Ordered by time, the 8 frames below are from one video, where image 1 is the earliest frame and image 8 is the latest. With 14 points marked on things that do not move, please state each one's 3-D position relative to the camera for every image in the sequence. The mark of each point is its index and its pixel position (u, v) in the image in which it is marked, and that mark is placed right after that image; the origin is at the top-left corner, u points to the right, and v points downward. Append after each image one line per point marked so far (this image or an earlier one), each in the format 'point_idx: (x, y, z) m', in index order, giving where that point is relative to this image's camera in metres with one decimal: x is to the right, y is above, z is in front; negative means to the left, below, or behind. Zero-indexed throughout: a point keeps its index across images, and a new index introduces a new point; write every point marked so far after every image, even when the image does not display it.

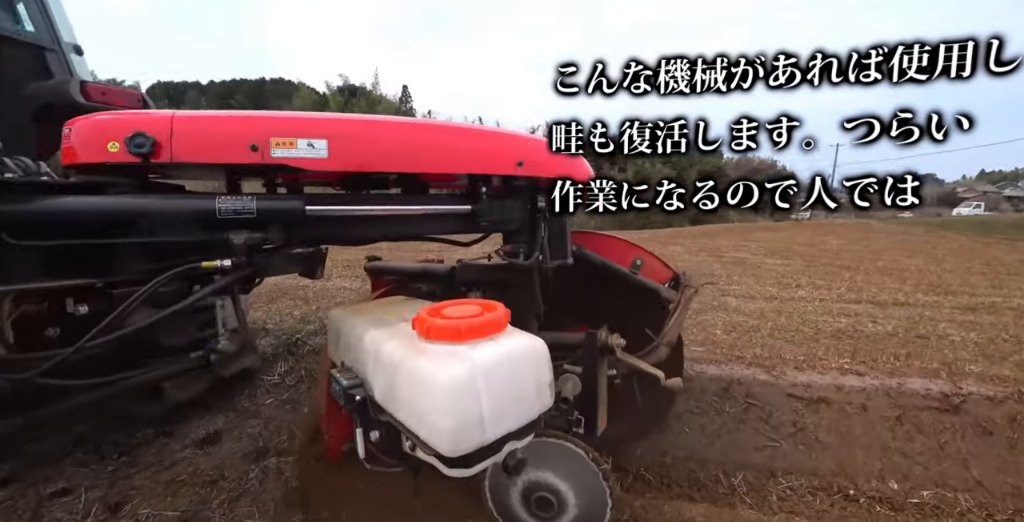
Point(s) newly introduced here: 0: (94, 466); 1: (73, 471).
0: (-1.6, -0.8, +1.6) m
1: (-1.7, -0.8, +1.6) m
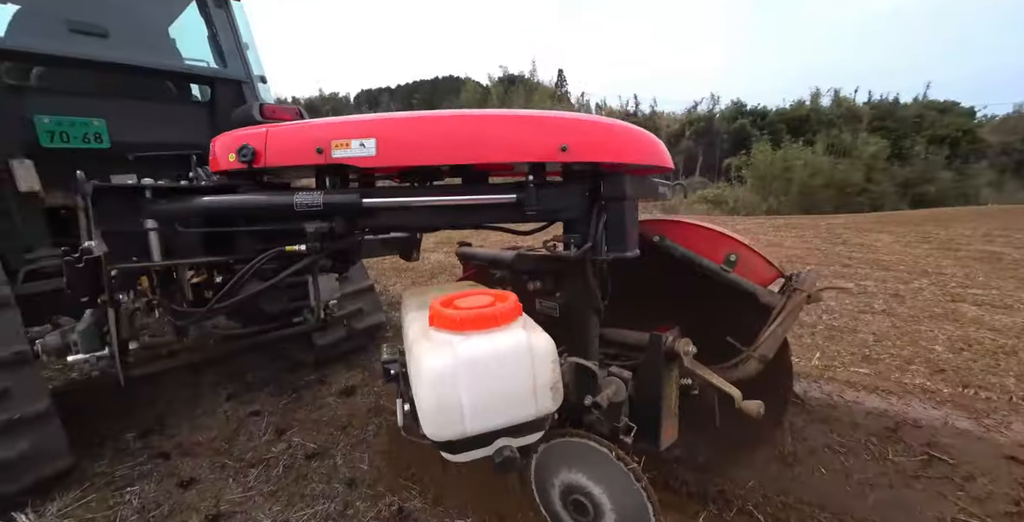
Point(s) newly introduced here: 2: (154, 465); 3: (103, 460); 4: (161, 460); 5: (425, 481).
0: (-1.2, -0.7, +2.1) m
1: (-1.2, -0.7, +2.1) m
2: (-1.4, -0.8, +1.6) m
3: (-1.6, -0.8, +1.7) m
4: (-1.4, -0.8, +1.7) m
5: (-0.3, -0.8, +1.5) m
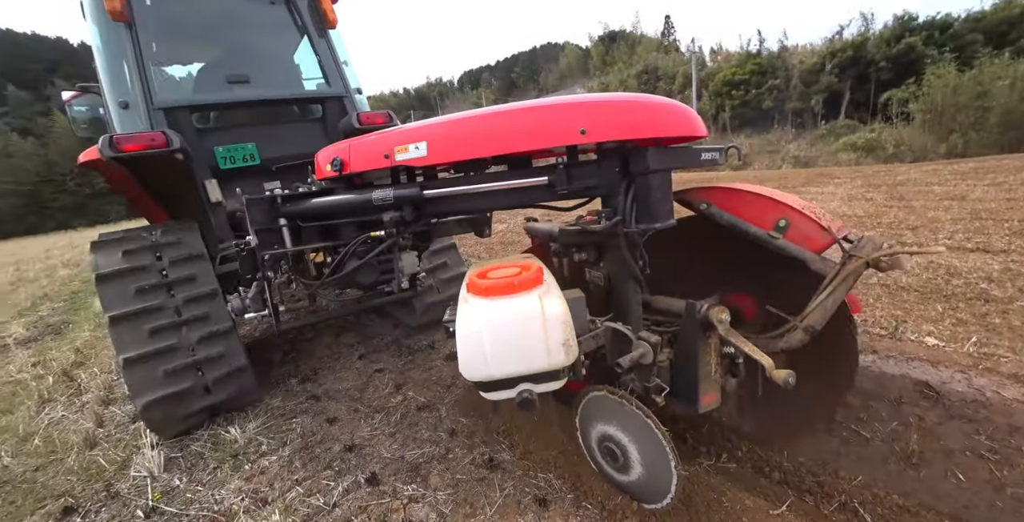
0: (-0.7, -0.6, +2.5) m
1: (-0.7, -0.6, +2.5) m
2: (-1.0, -0.7, +2.1) m
3: (-1.2, -0.7, +2.2) m
4: (-1.0, -0.7, +2.1) m
5: (0.0, -0.7, +1.7) m
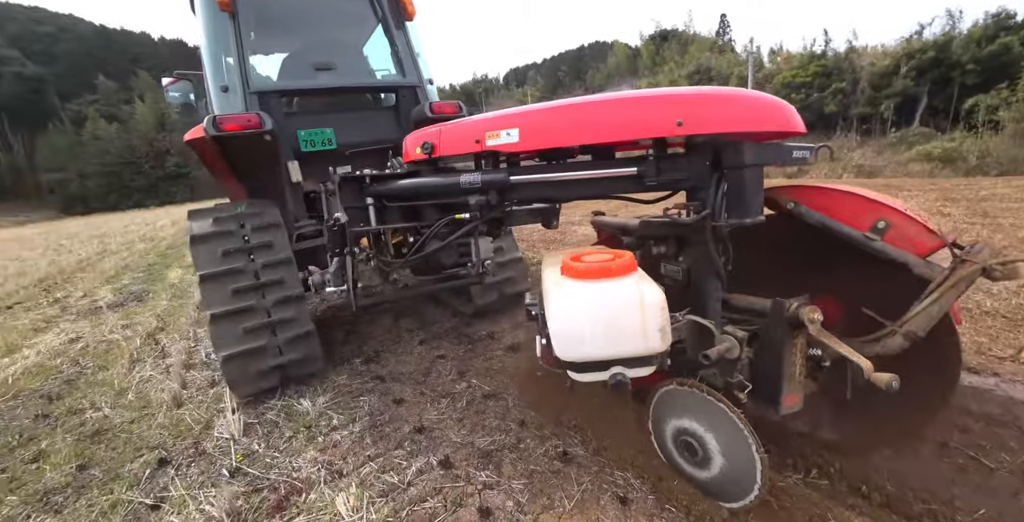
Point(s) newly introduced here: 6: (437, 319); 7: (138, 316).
0: (-0.4, -0.5, +2.5) m
1: (-0.4, -0.5, +2.5) m
2: (-0.7, -0.6, +2.1) m
3: (-0.9, -0.6, +2.3) m
4: (-0.7, -0.6, +2.2) m
5: (+0.3, -0.7, +1.7) m
6: (-0.5, -0.4, +2.9) m
7: (-3.3, -0.5, +3.6) m
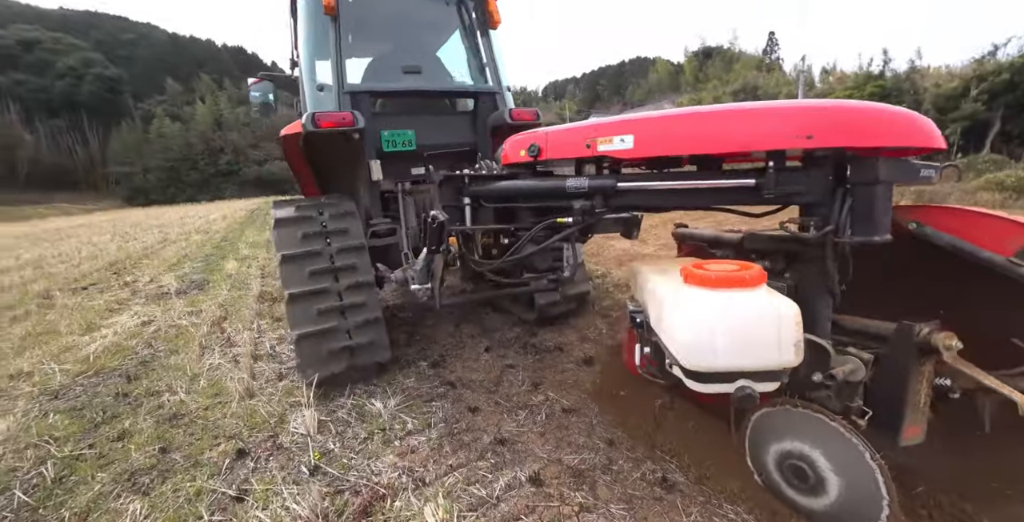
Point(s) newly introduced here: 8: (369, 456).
0: (0.0, -0.5, +2.4) m
1: (0.0, -0.5, +2.4) m
2: (-0.3, -0.7, +2.1) m
3: (-0.5, -0.6, +2.2) m
4: (-0.3, -0.6, +2.1) m
5: (+0.6, -0.7, +1.5) m
6: (-0.1, -0.4, +2.8) m
7: (-2.8, -0.4, +3.7) m
8: (-0.5, -0.8, +1.6) m
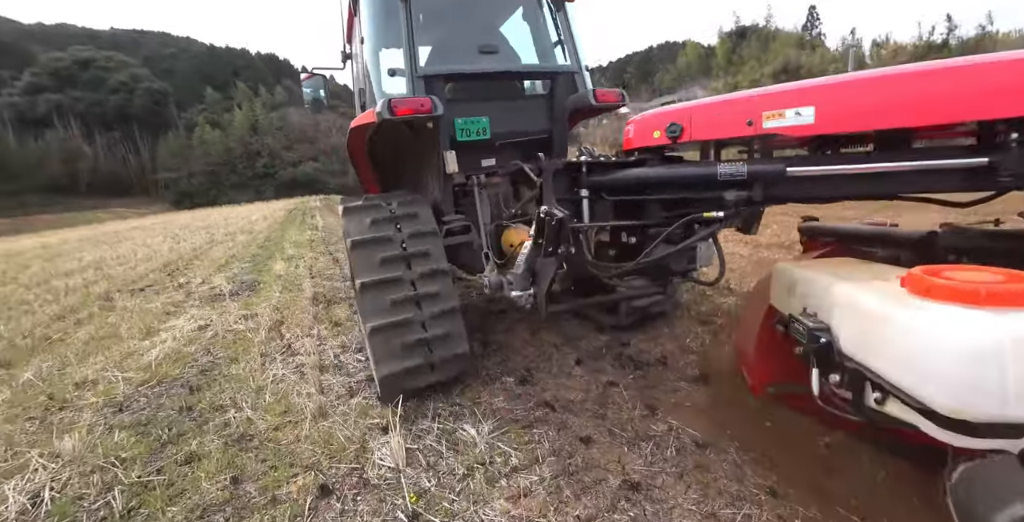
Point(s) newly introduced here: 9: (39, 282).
0: (+0.5, -0.5, +2.1) m
1: (+0.5, -0.5, +2.1) m
2: (+0.1, -0.7, +1.8) m
3: (-0.1, -0.6, +2.0) m
4: (+0.1, -0.7, +1.8) m
5: (+1.0, -0.7, +1.2) m
6: (+0.4, -0.5, +2.5) m
7: (-2.2, -0.4, +3.6) m
8: (-0.1, -0.8, +1.4) m
9: (-5.6, -0.2, +5.0) m
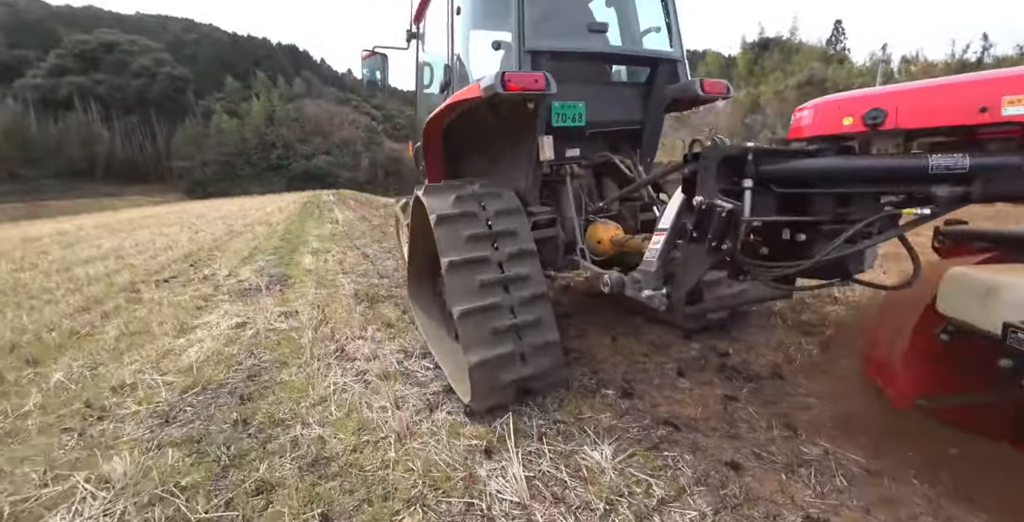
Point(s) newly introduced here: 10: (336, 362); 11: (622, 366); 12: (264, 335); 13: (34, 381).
0: (+1.0, -0.6, +1.8) m
1: (+0.9, -0.6, +1.9) m
2: (+0.6, -0.7, +1.5) m
3: (+0.4, -0.6, +1.7) m
4: (+0.6, -0.7, +1.6) m
5: (+1.5, -0.7, +0.9) m
6: (+0.9, -0.5, +2.3) m
7: (-1.7, -0.3, +3.4) m
8: (+0.3, -0.8, +1.1) m
9: (-5.2, -0.1, +4.7) m
10: (-0.9, -0.5, +2.3) m
11: (+0.5, -0.5, +2.1) m
12: (-1.5, -0.5, +2.6) m
13: (-2.4, -0.6, +2.1) m
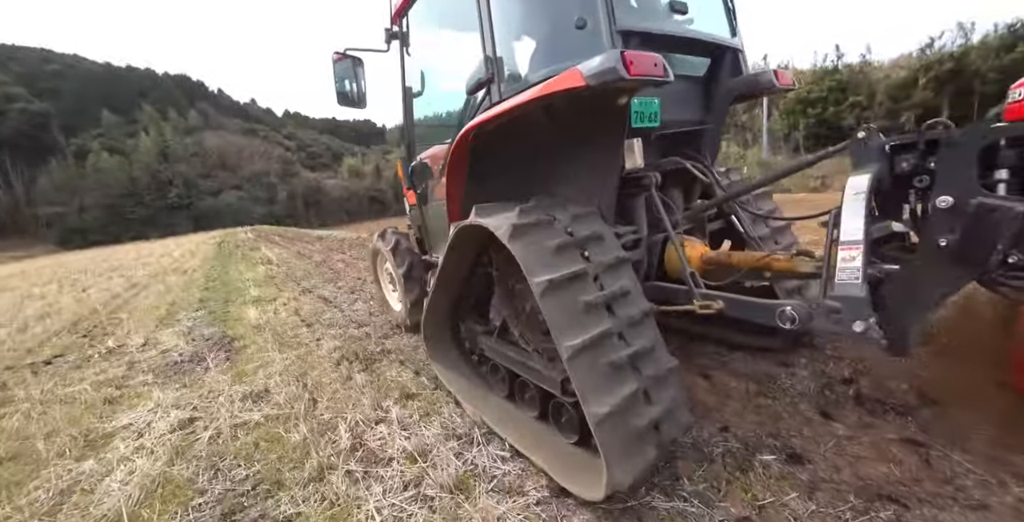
0: (+1.4, -0.6, +1.4) m
1: (+1.3, -0.6, +1.5) m
2: (+1.1, -0.7, +1.1) m
3: (+0.8, -0.7, +1.2) m
4: (+1.1, -0.7, +1.1) m
5: (+2.0, -0.7, +0.6) m
6: (+1.2, -0.5, +1.9) m
7: (-1.5, -0.7, +2.5) m
8: (+0.9, -0.8, +0.6) m
9: (-5.1, -0.8, +3.3) m
10: (-0.6, -0.8, +1.5) m
11: (+0.9, -0.6, +1.6) m
12: (-1.2, -0.8, +1.8) m
13: (-2.0, -0.9, +1.2) m
